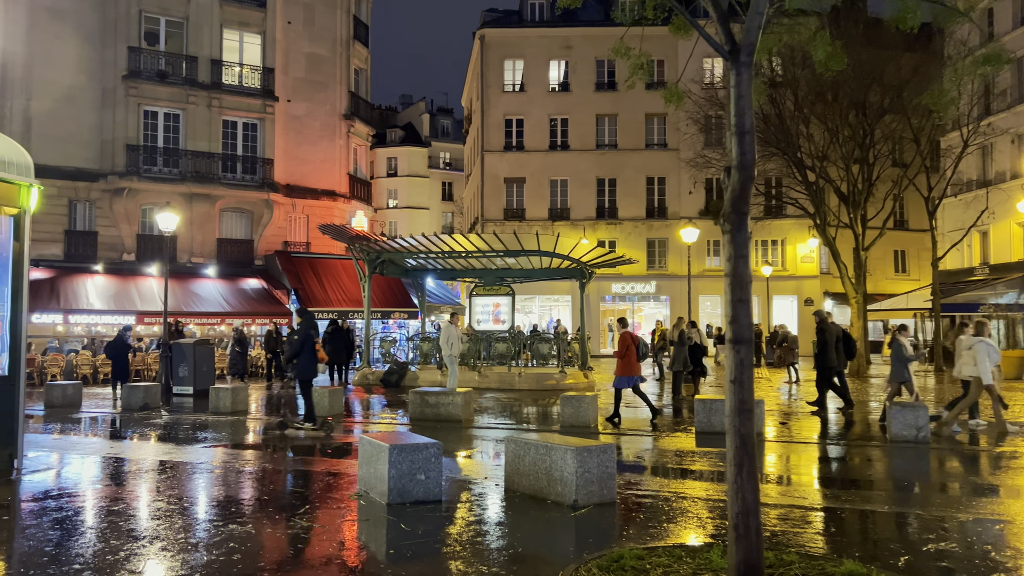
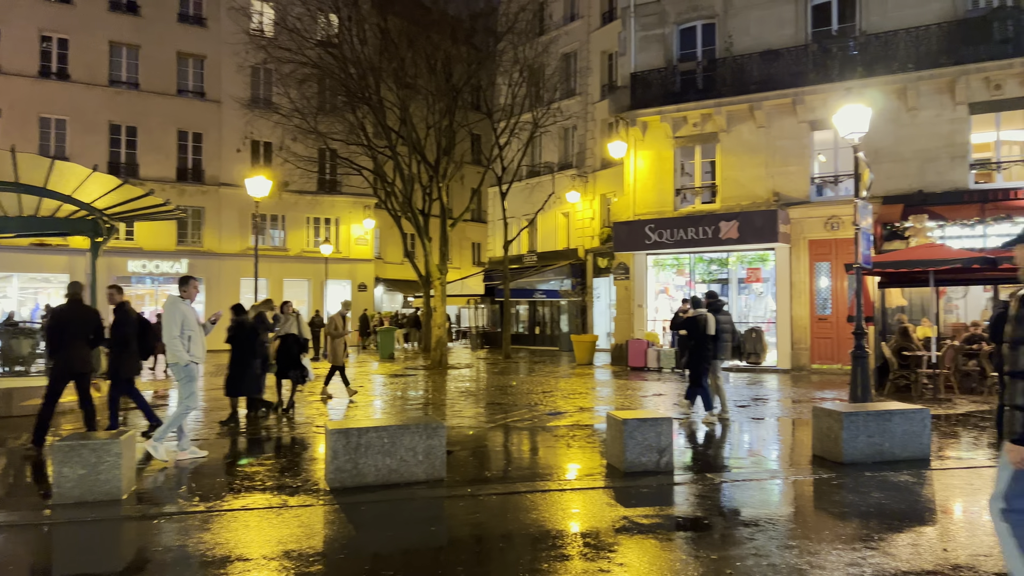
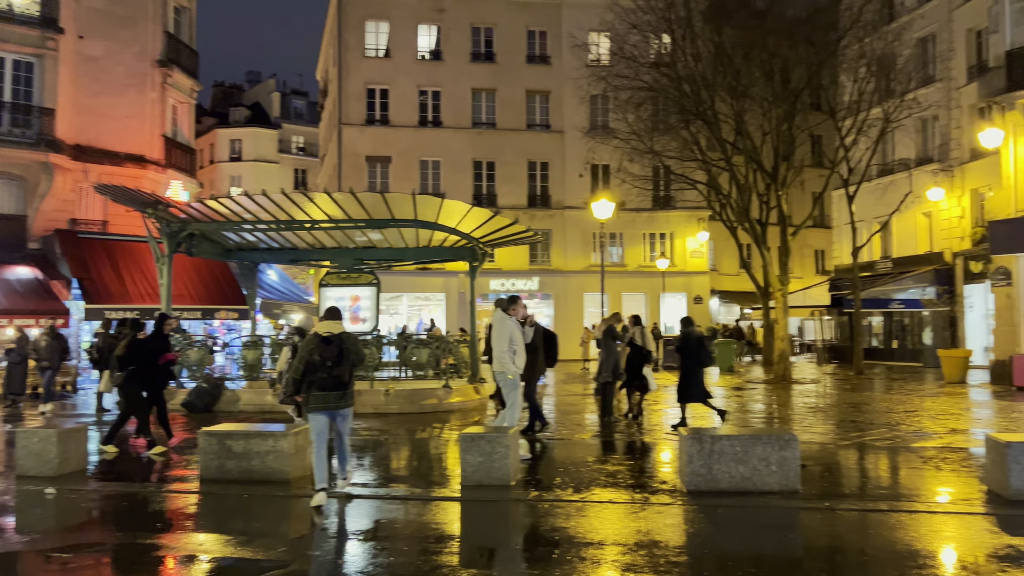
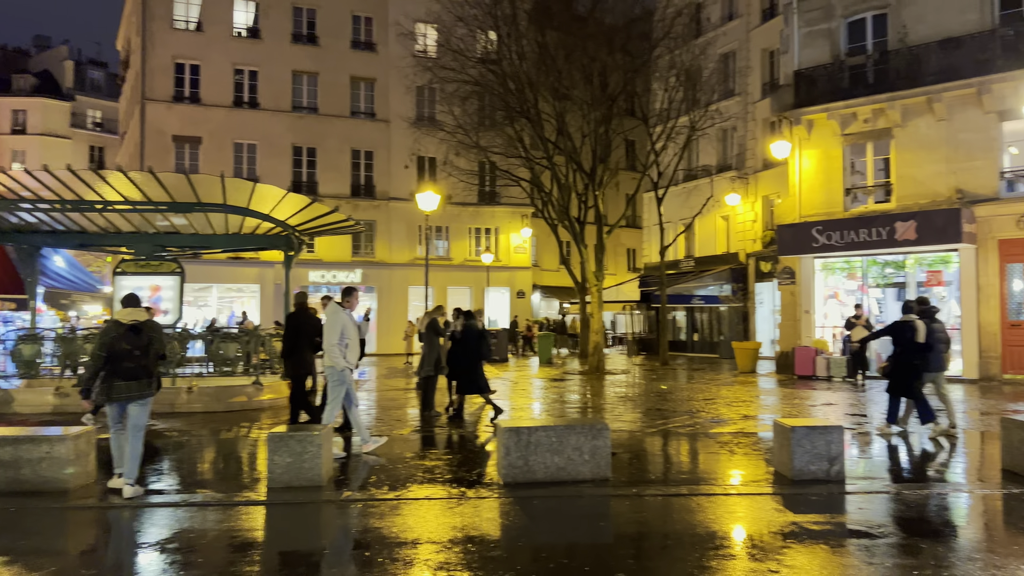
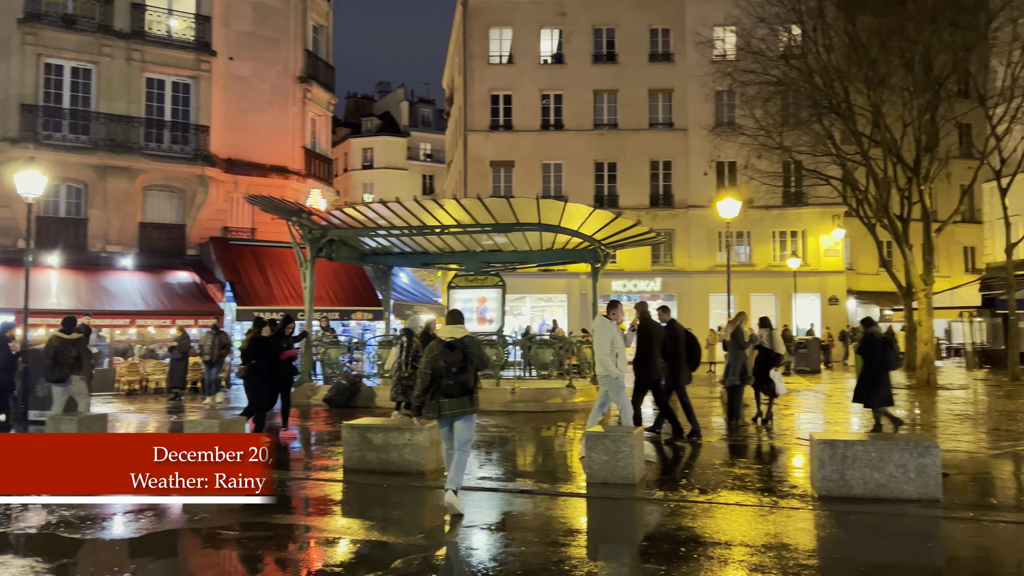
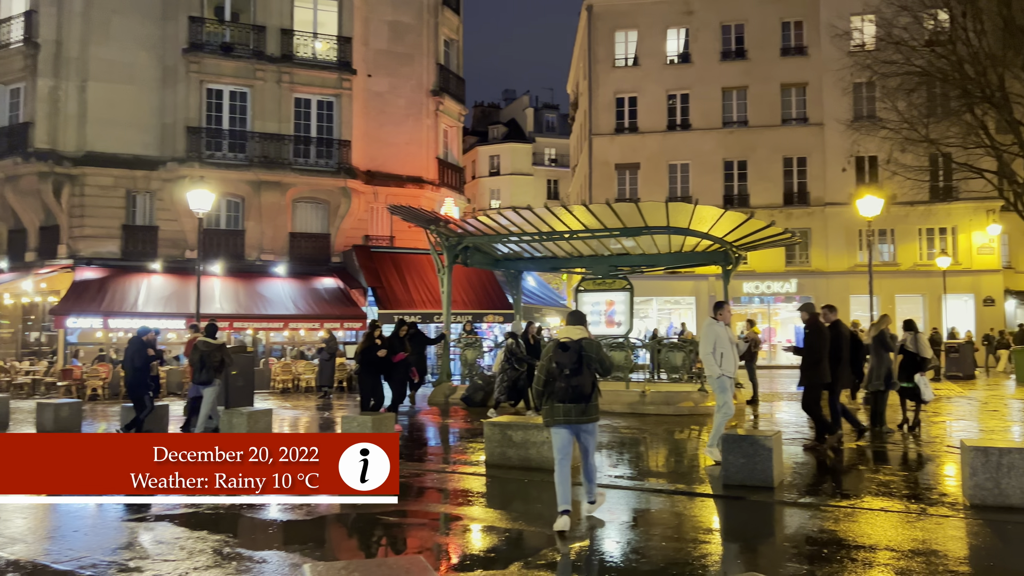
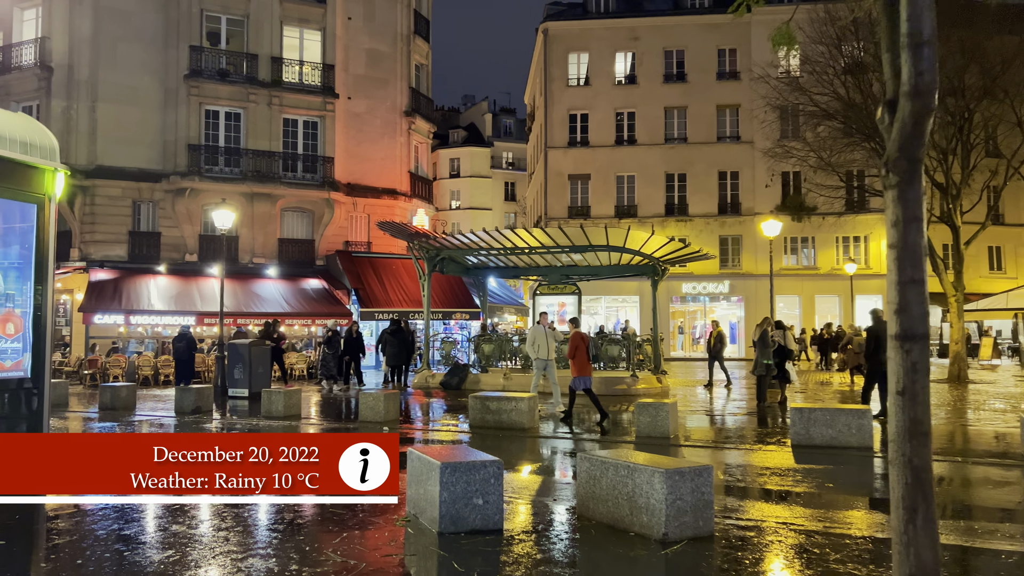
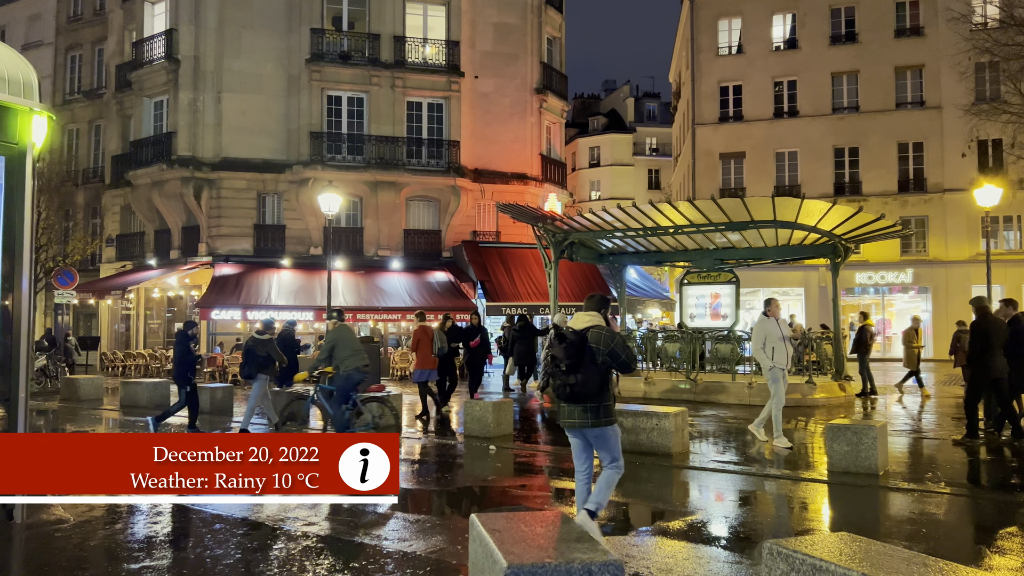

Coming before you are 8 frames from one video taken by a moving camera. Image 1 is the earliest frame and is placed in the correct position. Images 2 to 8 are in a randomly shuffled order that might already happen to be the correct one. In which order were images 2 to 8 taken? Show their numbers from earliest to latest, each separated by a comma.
7, 8, 6, 5, 3, 4, 2
